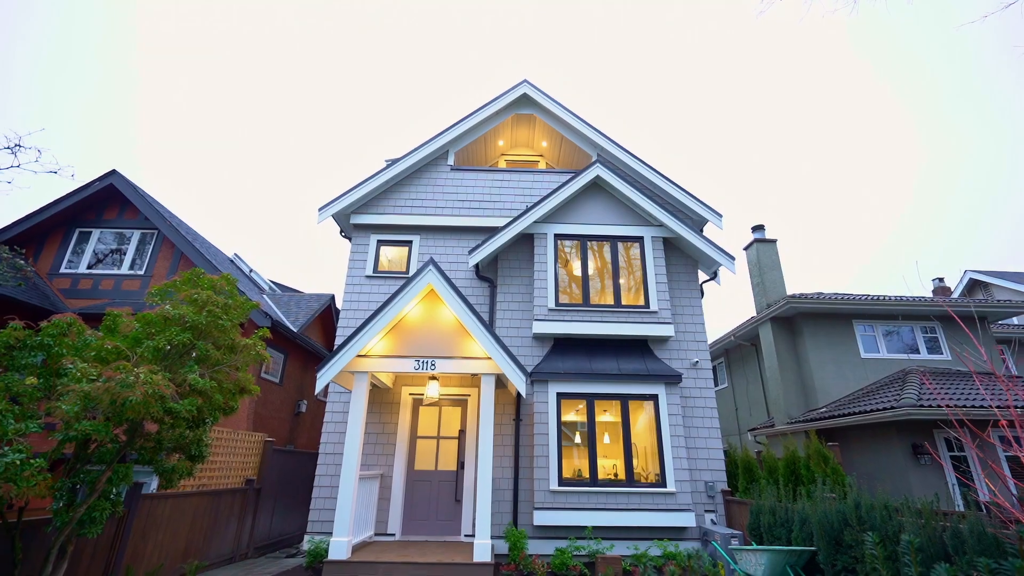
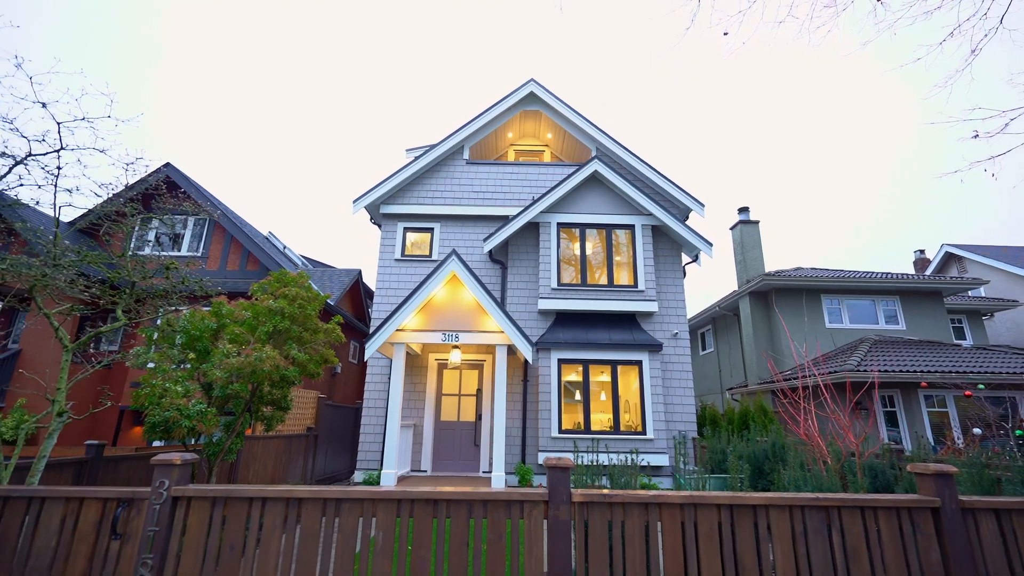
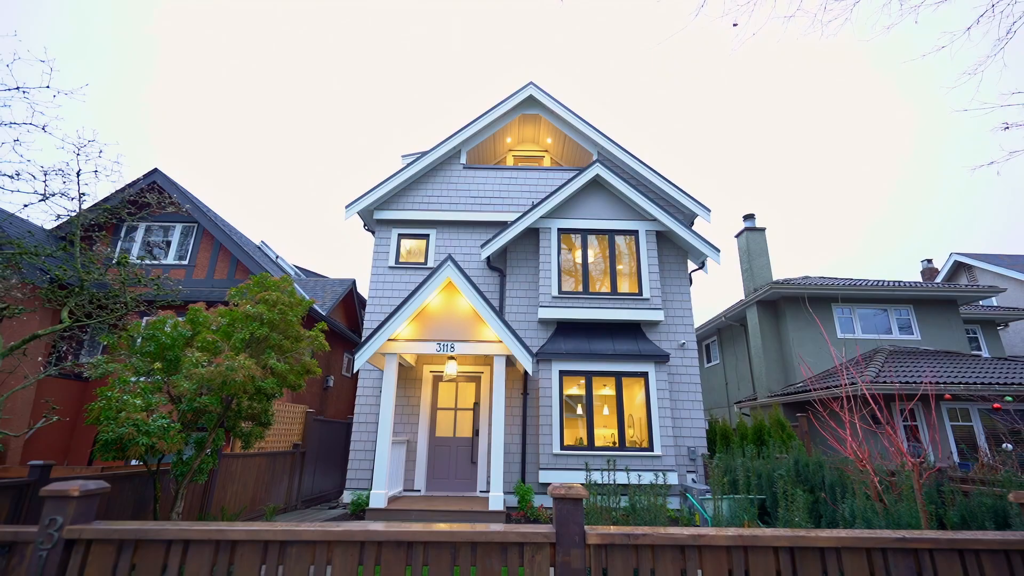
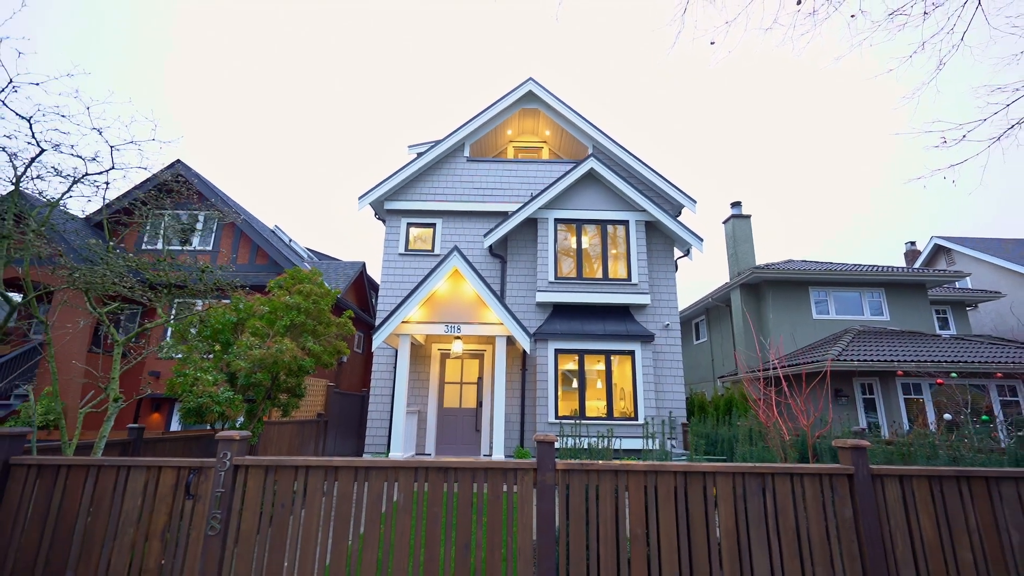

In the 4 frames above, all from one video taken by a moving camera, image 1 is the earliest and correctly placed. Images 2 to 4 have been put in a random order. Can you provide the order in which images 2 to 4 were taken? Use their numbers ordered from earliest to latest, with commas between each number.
3, 2, 4
